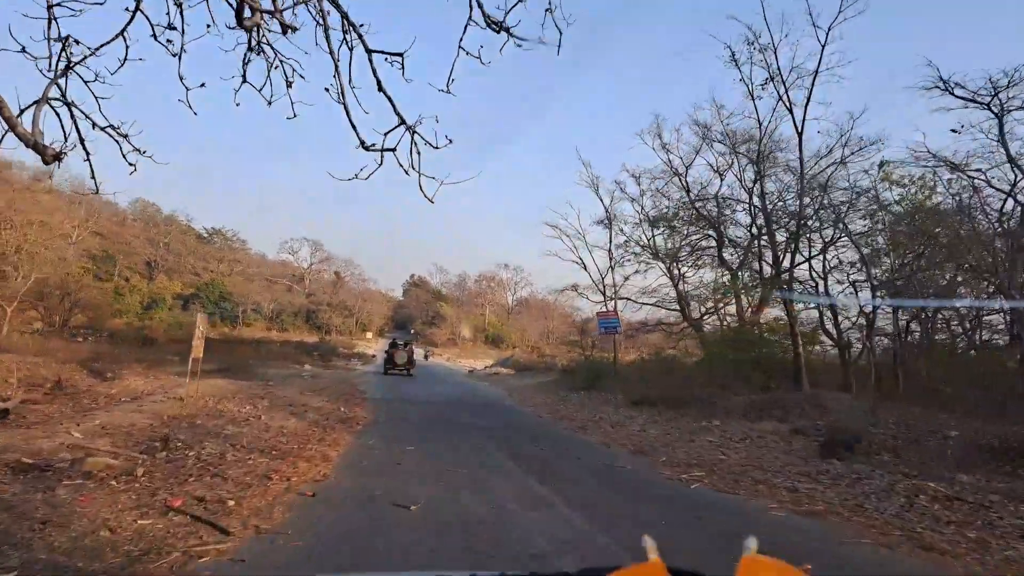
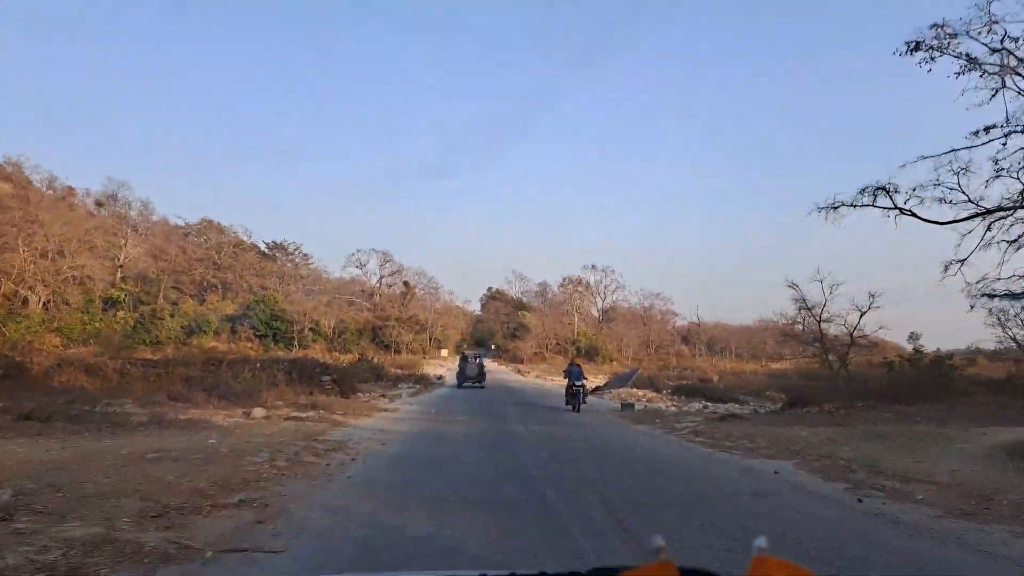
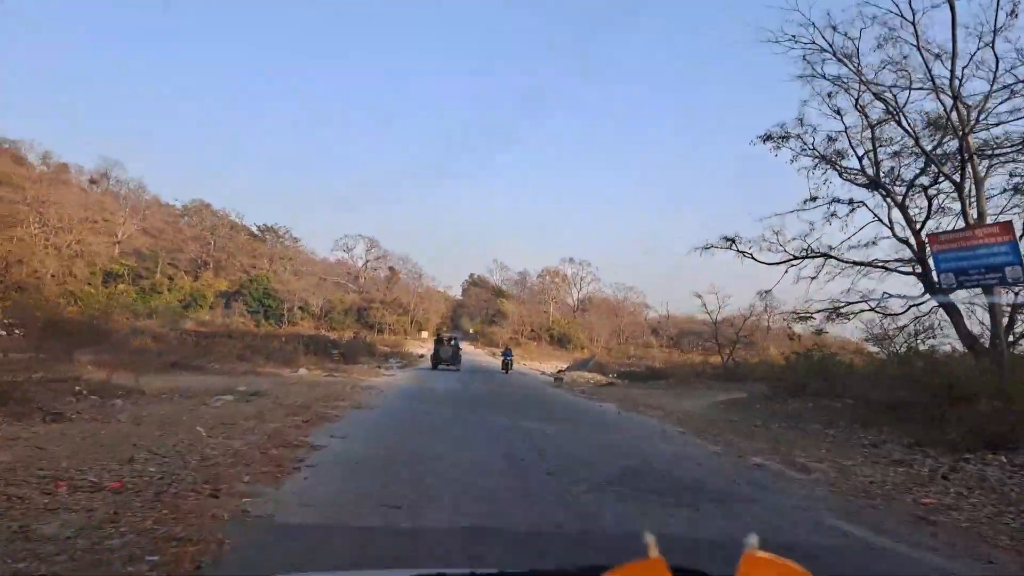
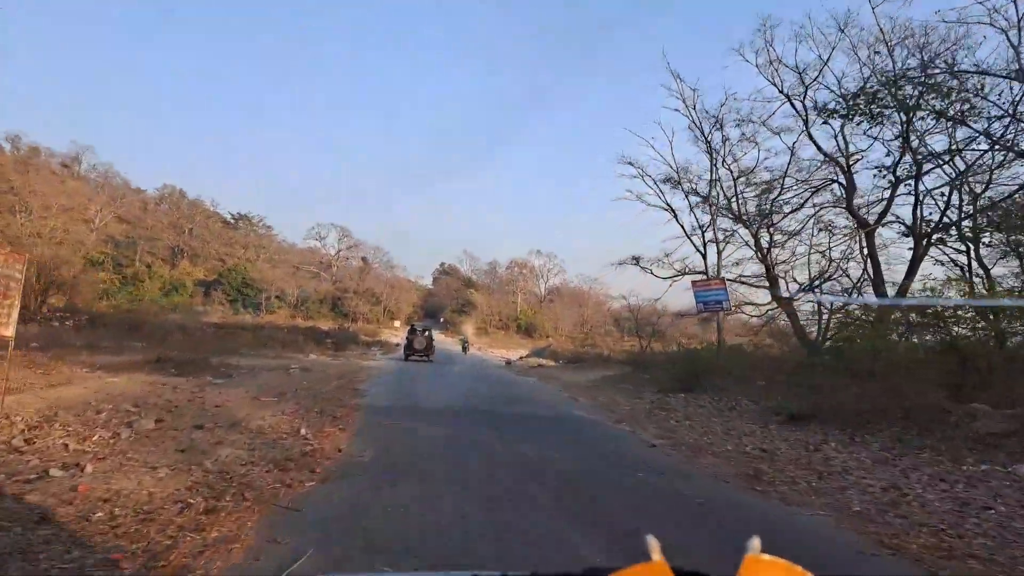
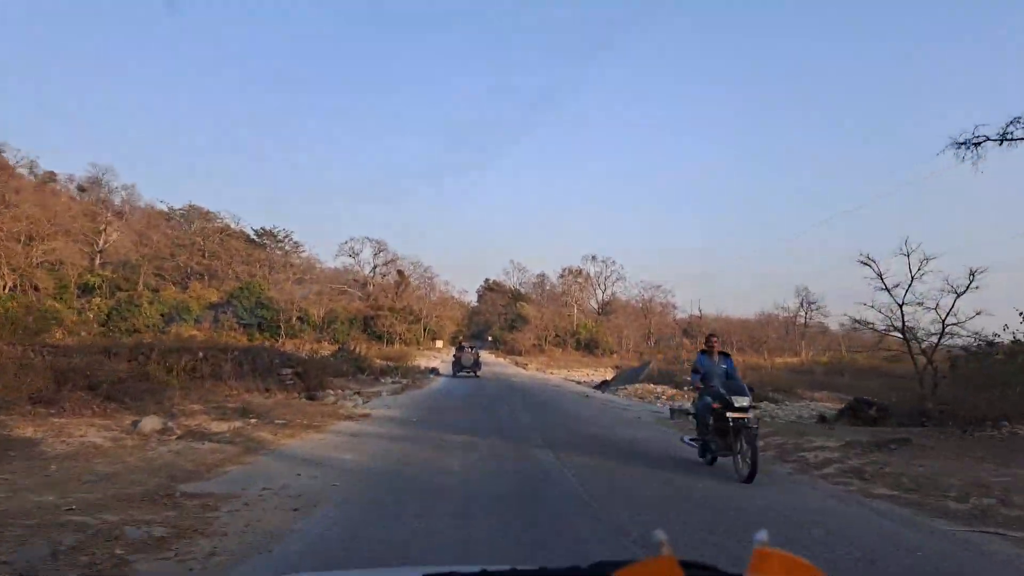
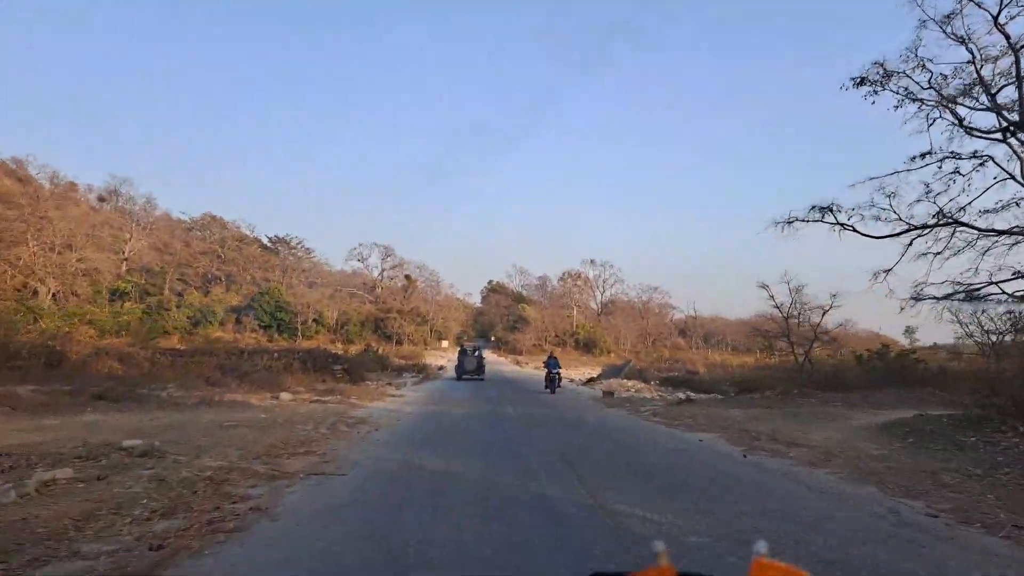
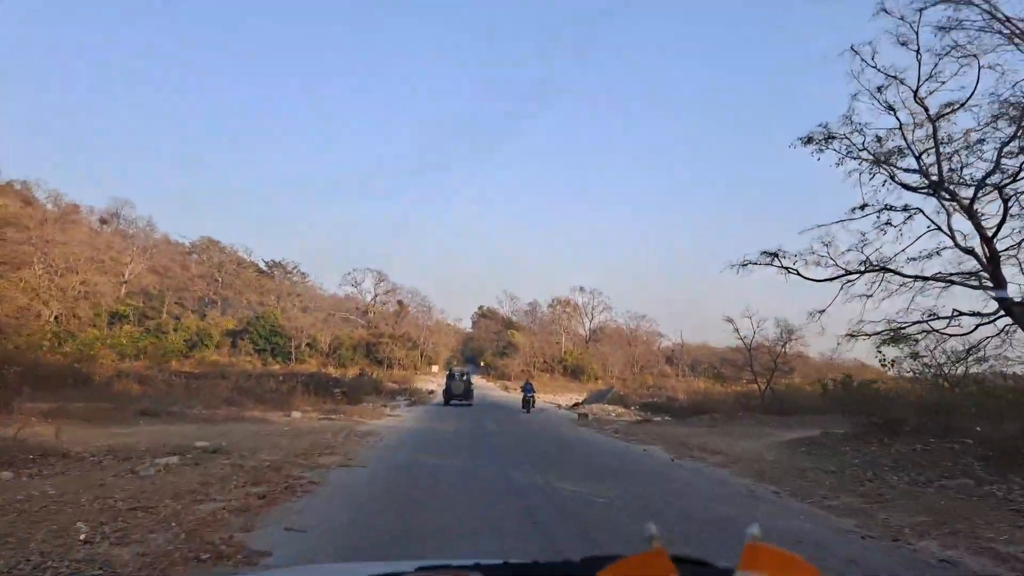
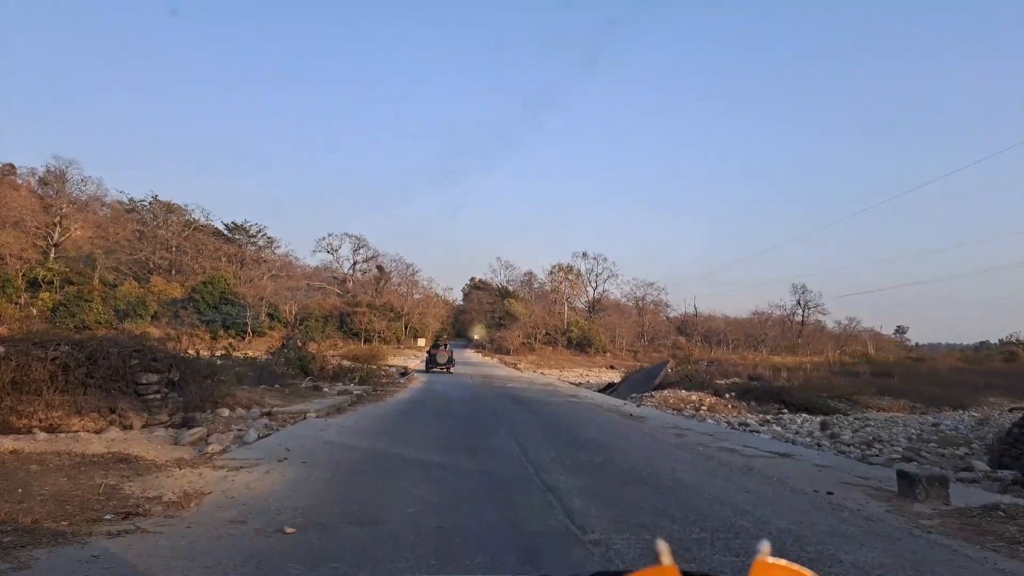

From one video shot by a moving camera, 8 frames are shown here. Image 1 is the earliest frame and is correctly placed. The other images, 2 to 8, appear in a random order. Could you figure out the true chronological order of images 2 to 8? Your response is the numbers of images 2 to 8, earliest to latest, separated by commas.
4, 3, 7, 6, 2, 5, 8
